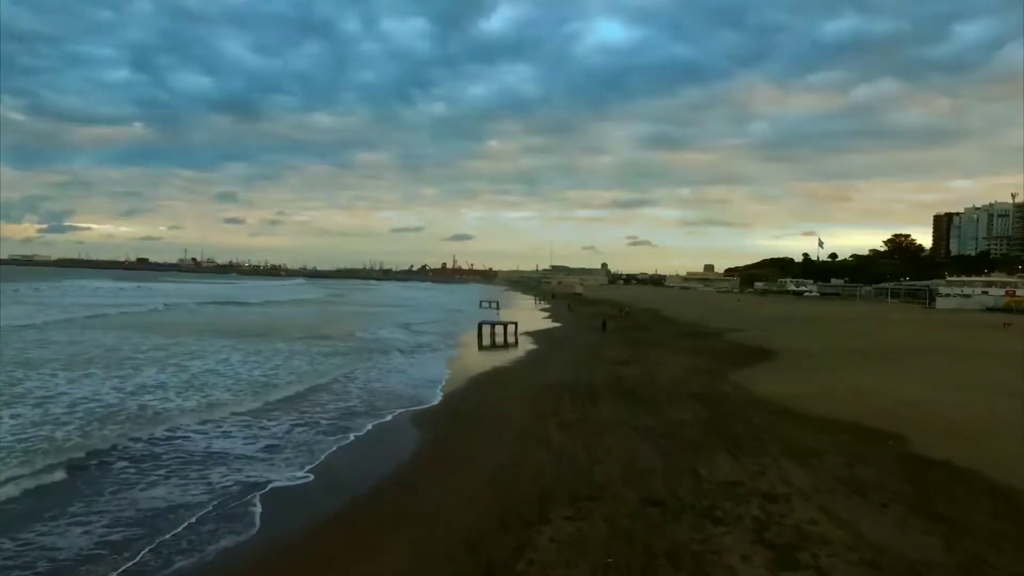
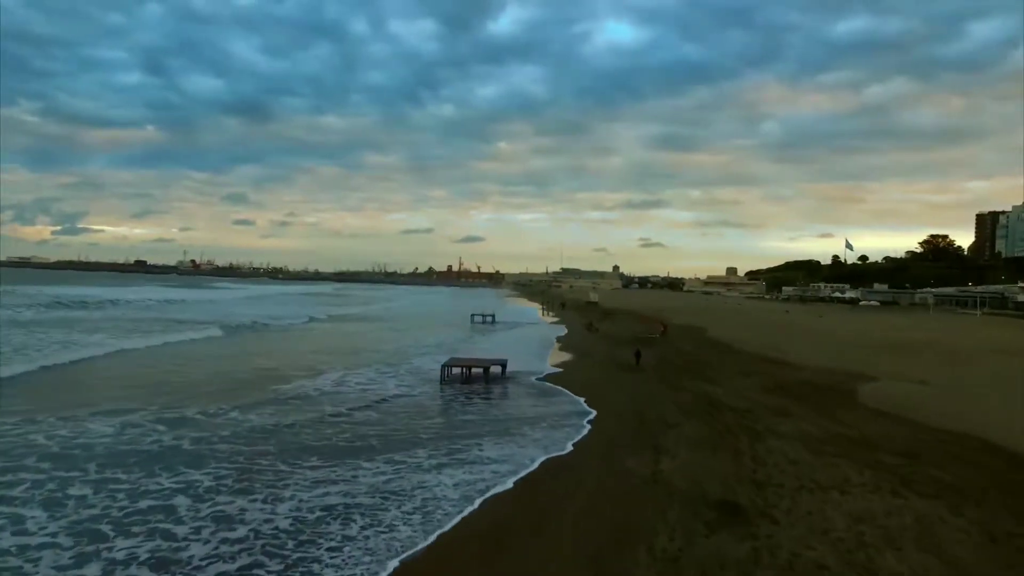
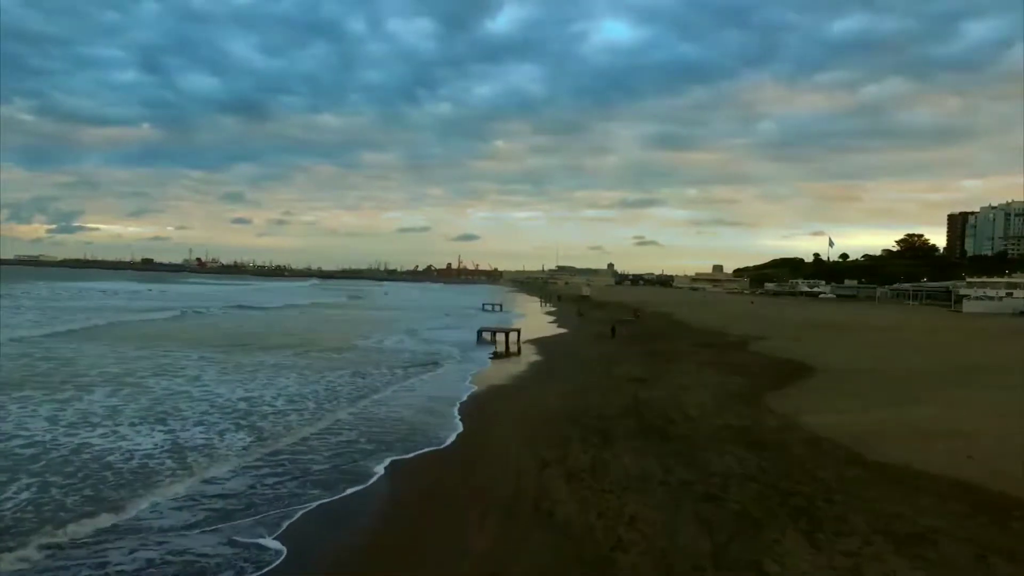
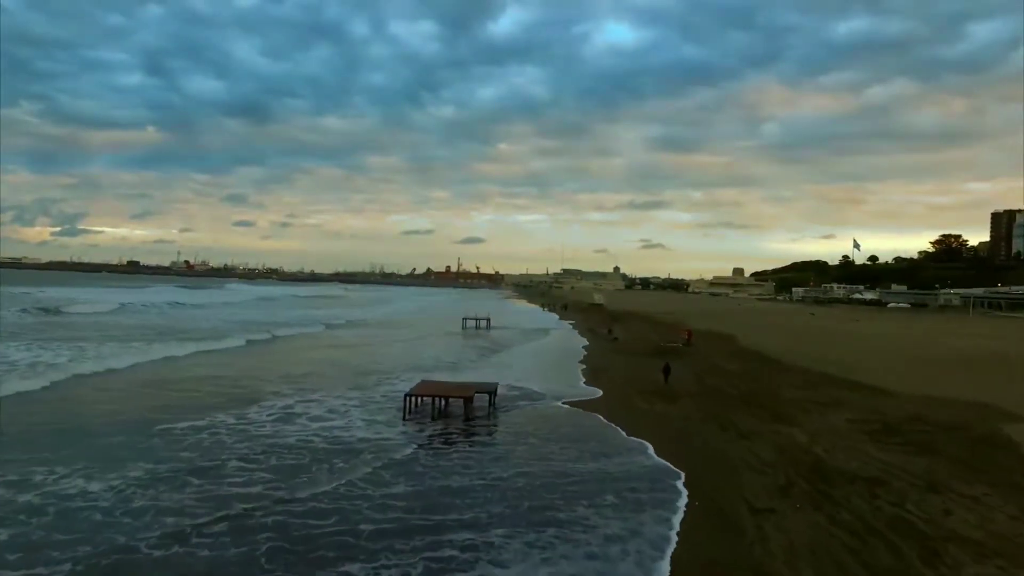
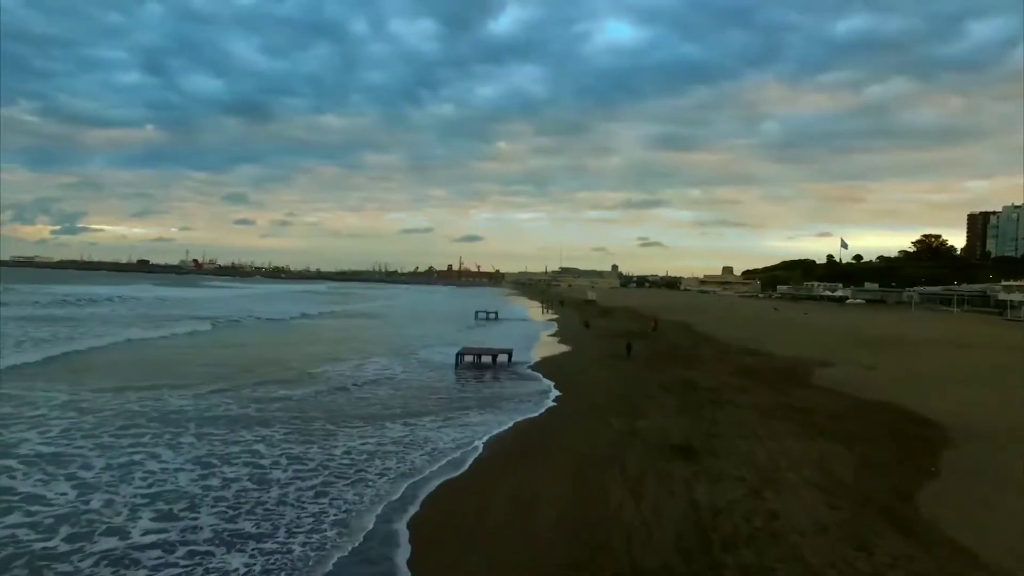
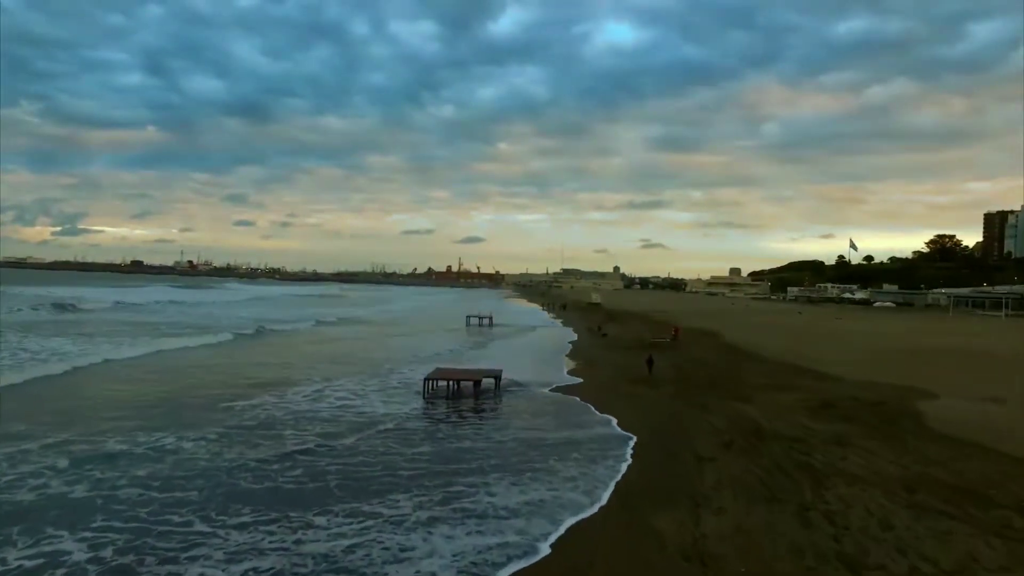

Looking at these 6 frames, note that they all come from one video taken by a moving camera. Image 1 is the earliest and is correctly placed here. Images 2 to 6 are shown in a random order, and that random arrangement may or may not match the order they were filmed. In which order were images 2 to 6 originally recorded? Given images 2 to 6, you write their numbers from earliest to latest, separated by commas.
3, 5, 2, 6, 4
